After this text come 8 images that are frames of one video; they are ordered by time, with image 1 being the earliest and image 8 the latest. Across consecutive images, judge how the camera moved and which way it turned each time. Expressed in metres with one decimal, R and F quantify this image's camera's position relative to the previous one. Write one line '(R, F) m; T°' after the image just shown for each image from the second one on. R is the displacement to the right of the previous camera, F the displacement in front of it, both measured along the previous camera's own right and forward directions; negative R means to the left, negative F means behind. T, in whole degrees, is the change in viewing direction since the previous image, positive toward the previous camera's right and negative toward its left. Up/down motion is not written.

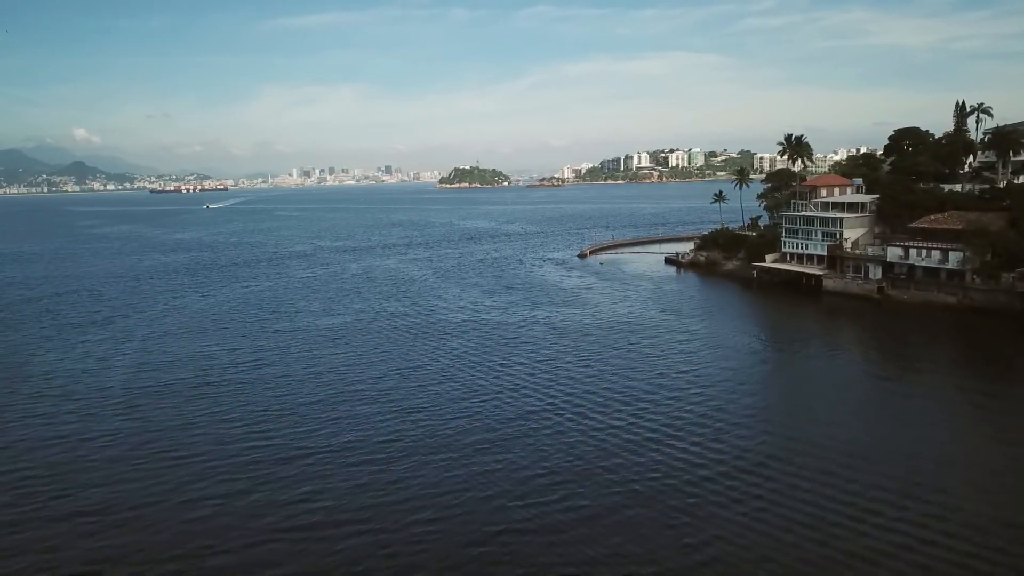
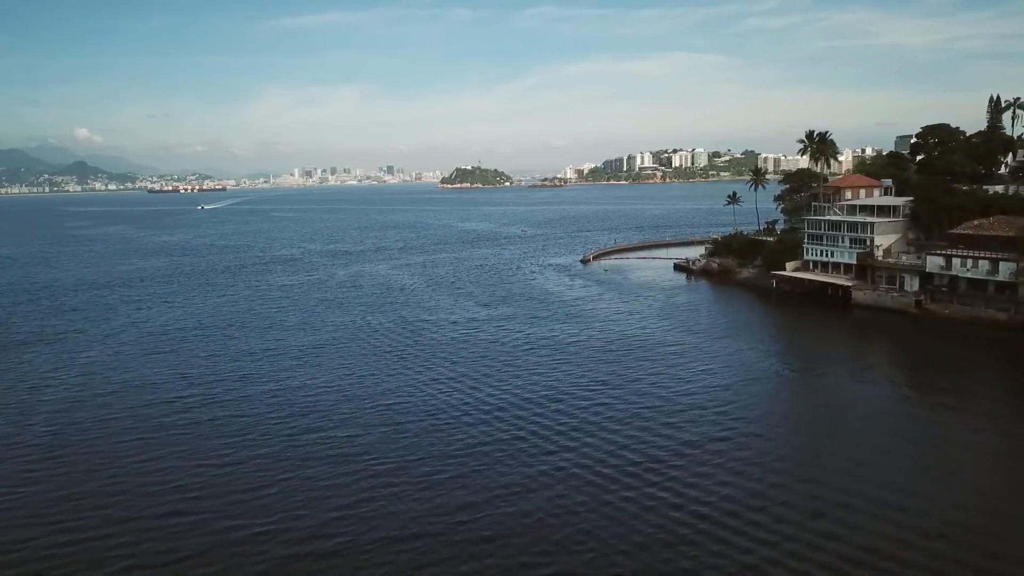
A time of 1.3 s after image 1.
(+0.4, +5.5) m; 0°
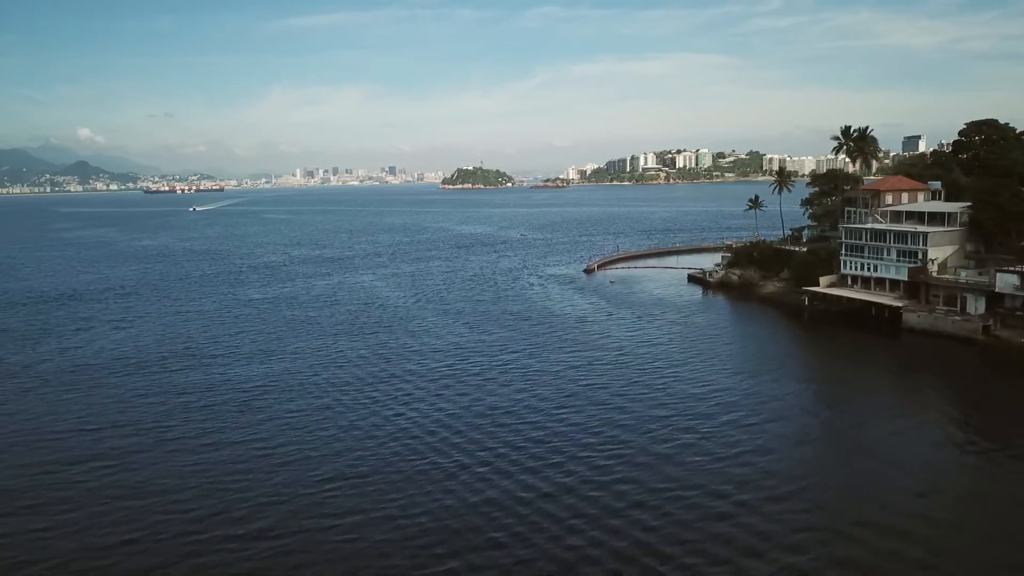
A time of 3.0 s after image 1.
(+0.5, +7.6) m; 0°
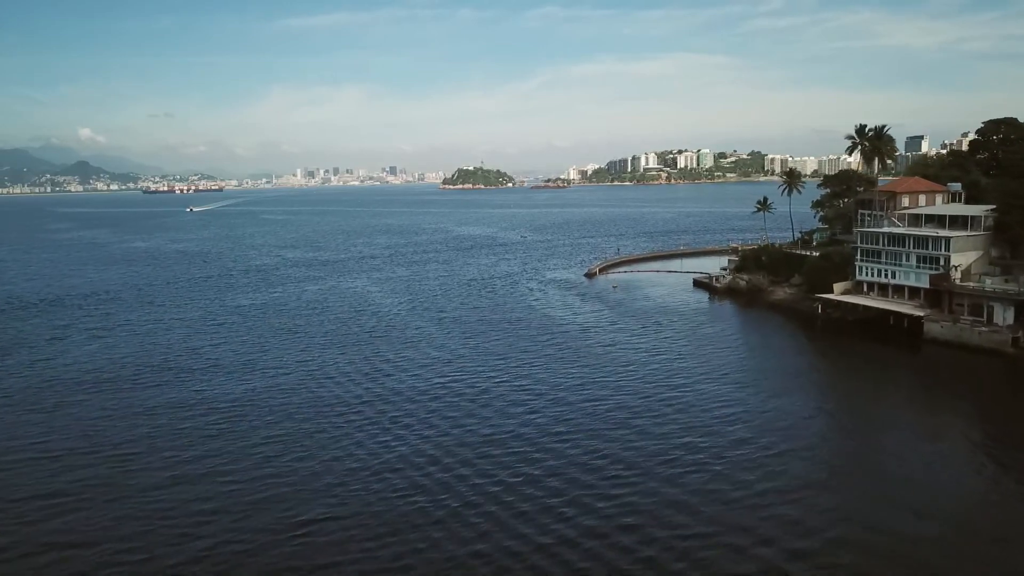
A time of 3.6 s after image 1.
(+0.2, +2.7) m; 0°
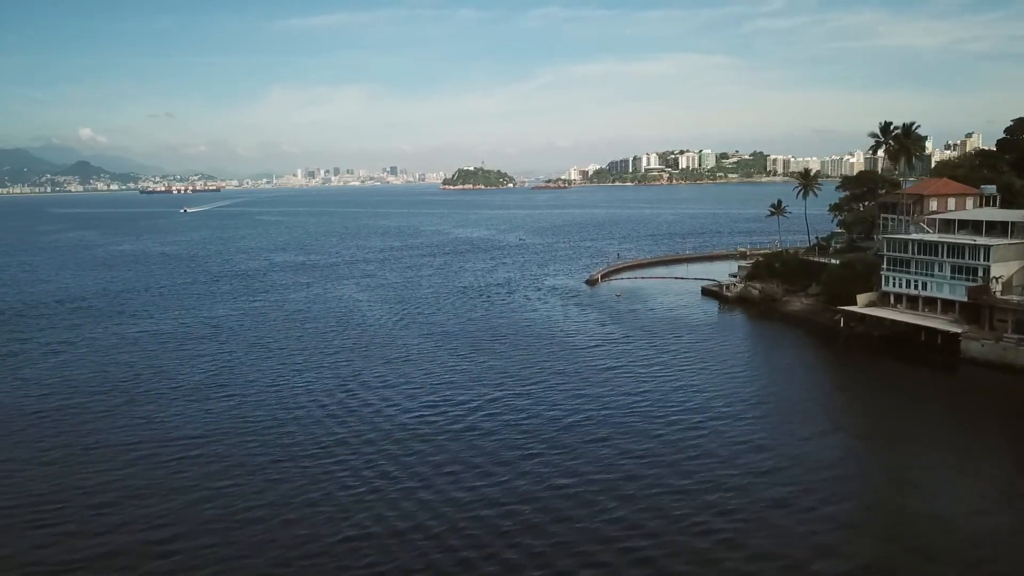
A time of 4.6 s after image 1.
(+0.3, +4.1) m; 0°
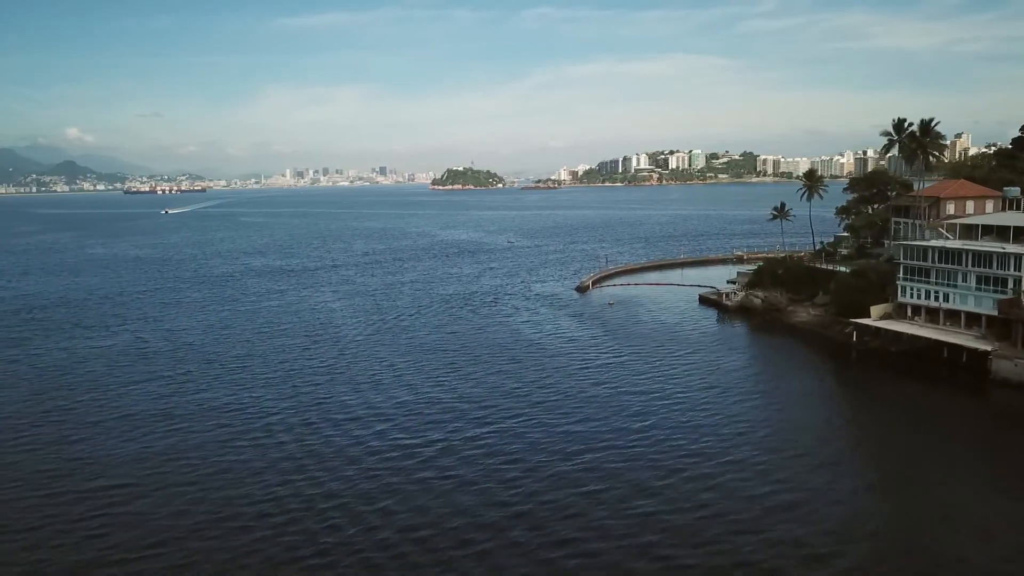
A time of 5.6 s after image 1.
(+0.3, +4.0) m; +1°
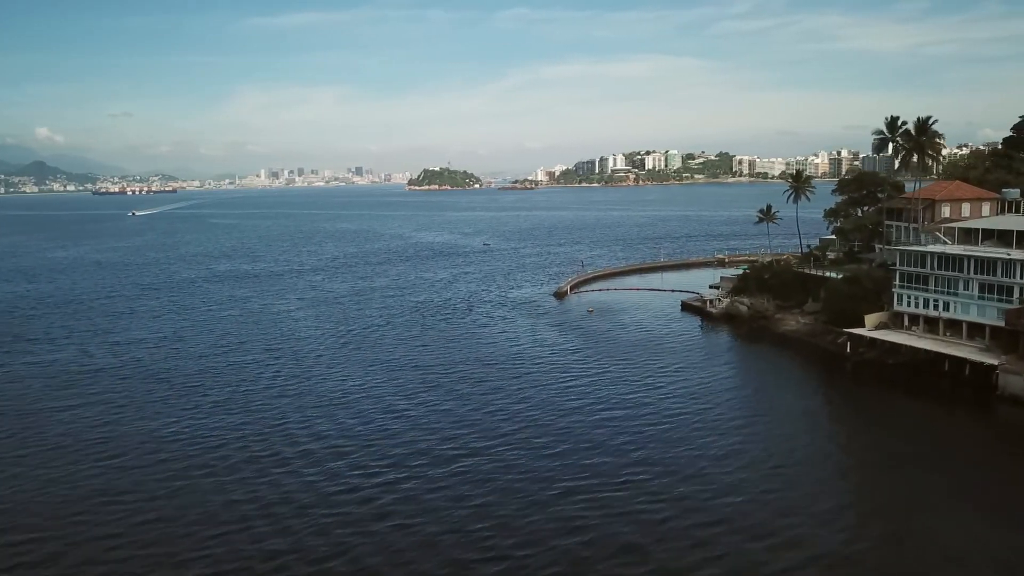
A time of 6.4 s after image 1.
(+0.2, +2.9) m; +2°
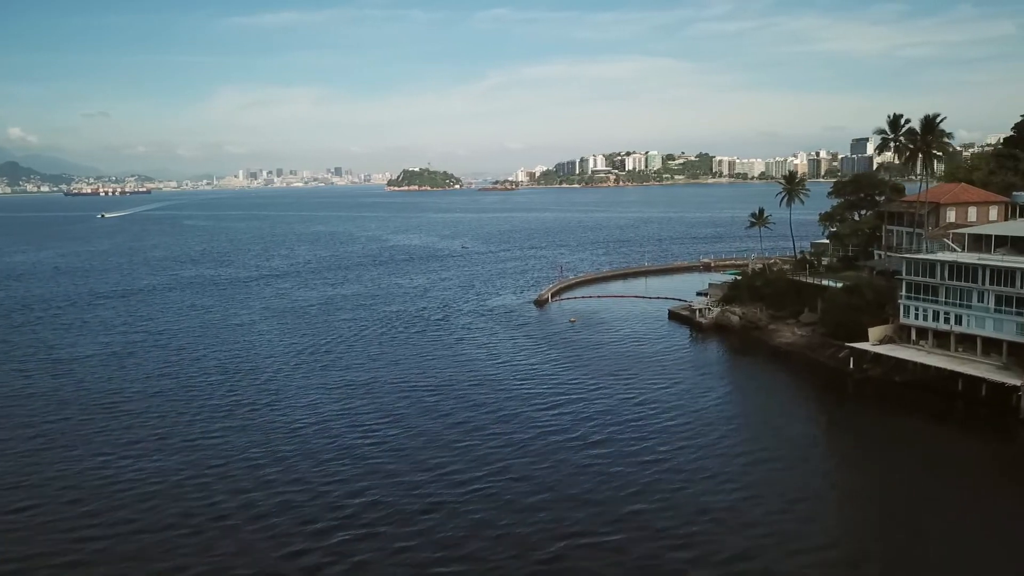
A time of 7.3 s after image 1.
(+0.2, +3.4) m; +1°
